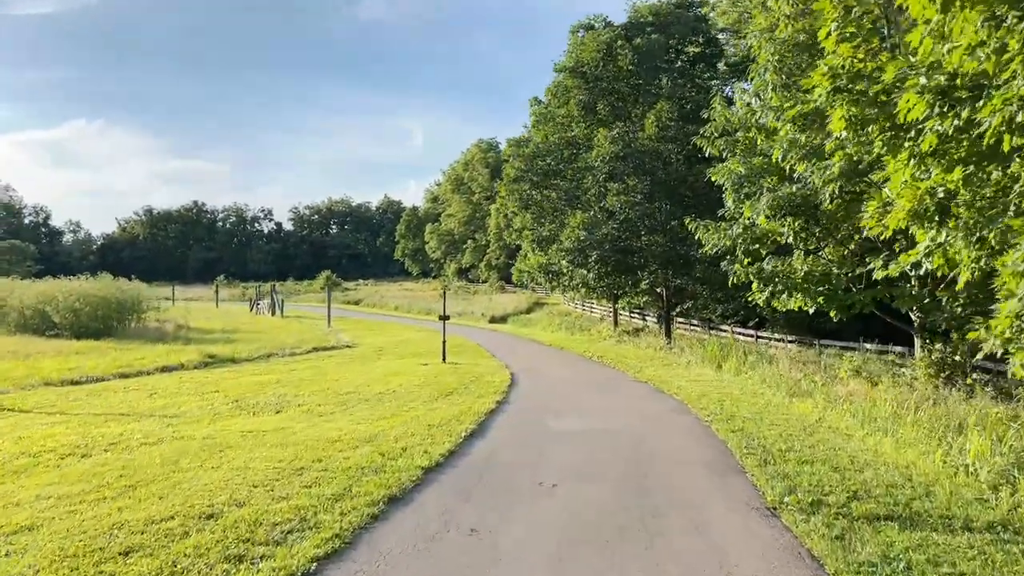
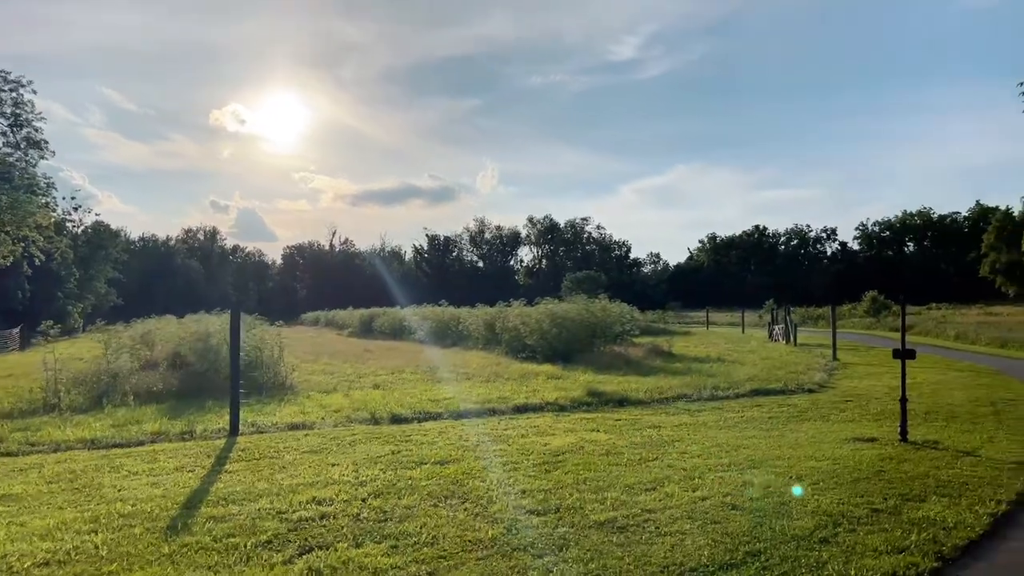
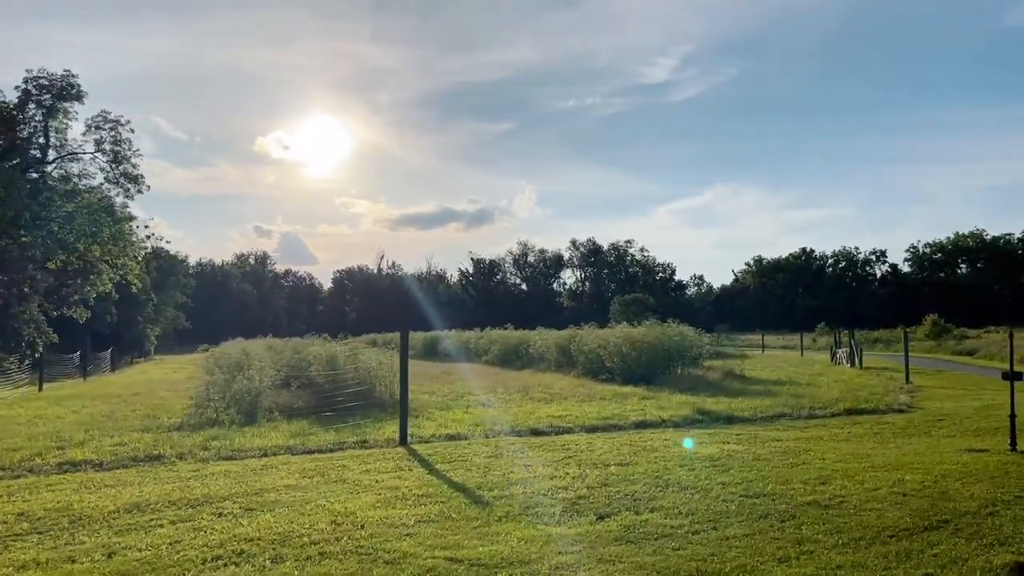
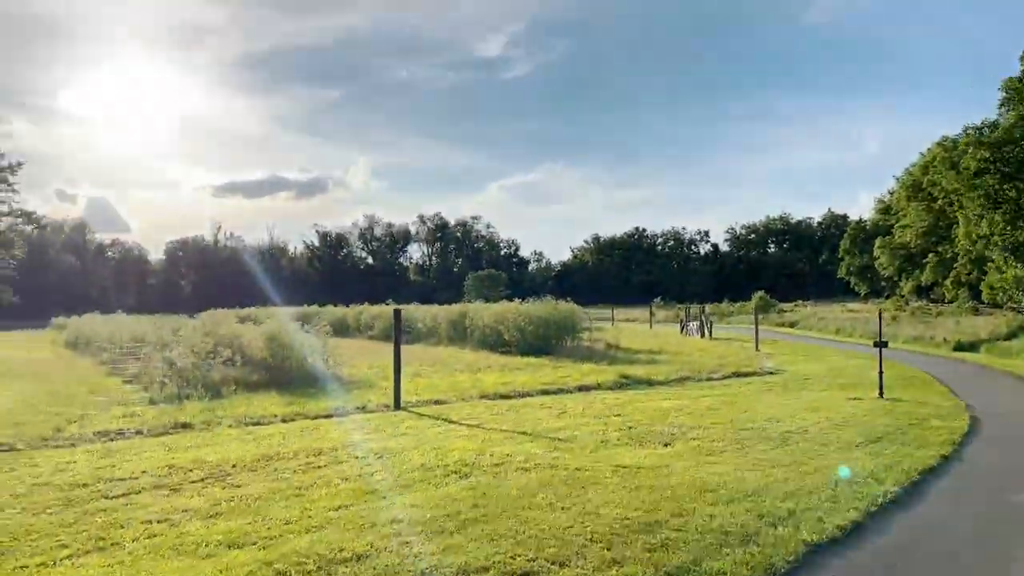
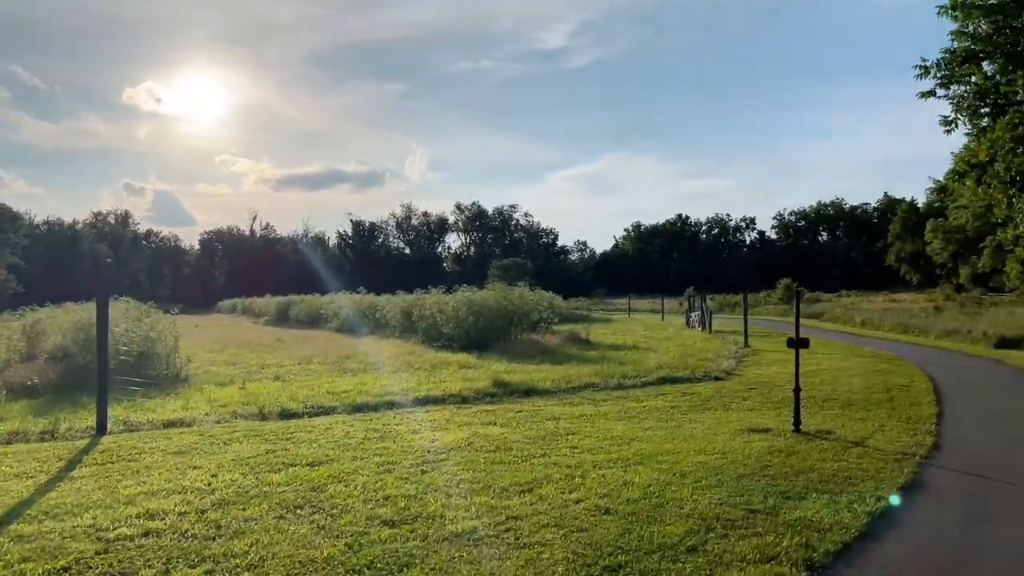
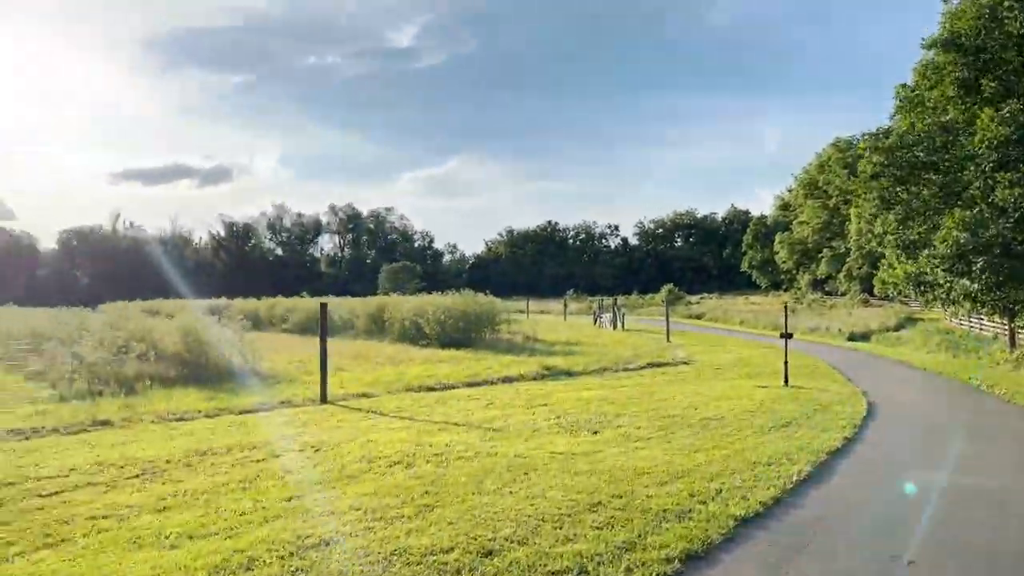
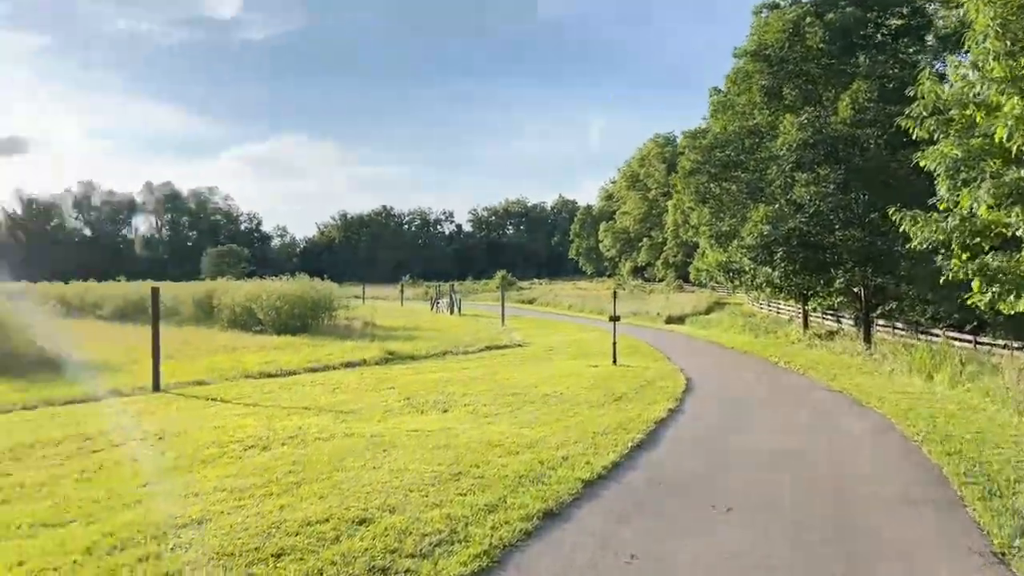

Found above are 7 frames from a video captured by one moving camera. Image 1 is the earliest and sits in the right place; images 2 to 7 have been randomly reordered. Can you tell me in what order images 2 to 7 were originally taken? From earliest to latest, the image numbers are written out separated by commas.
7, 6, 4, 3, 2, 5
